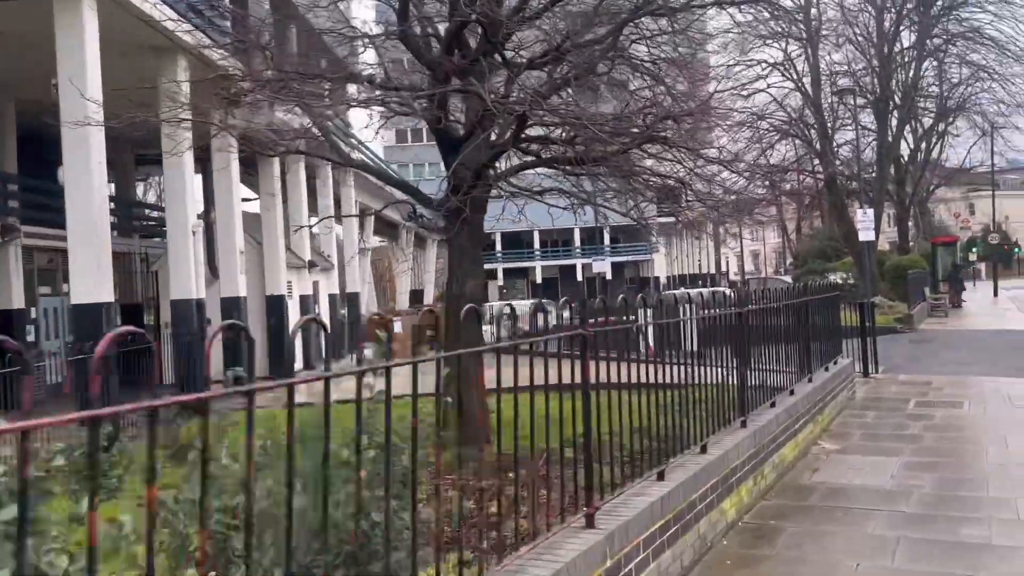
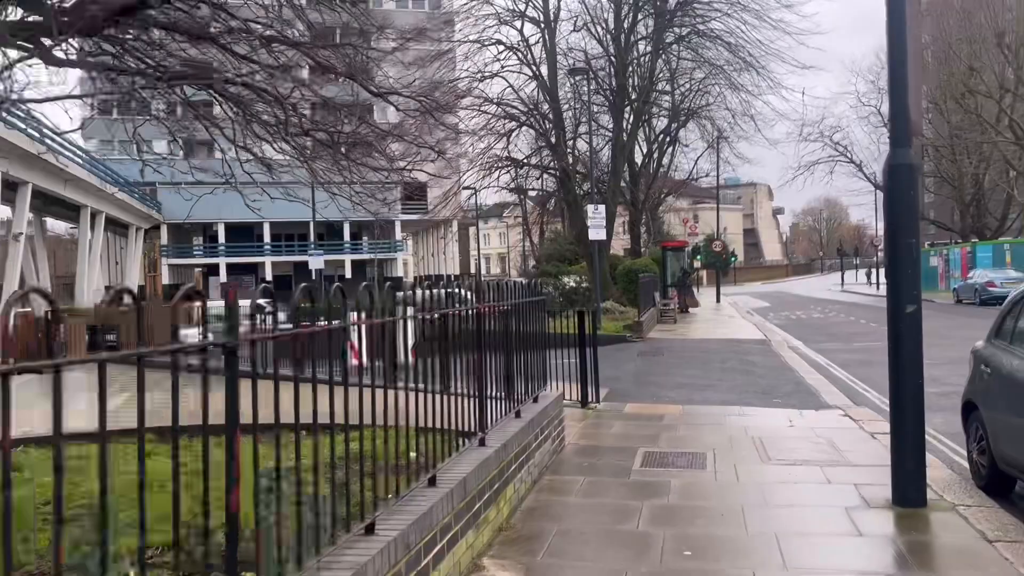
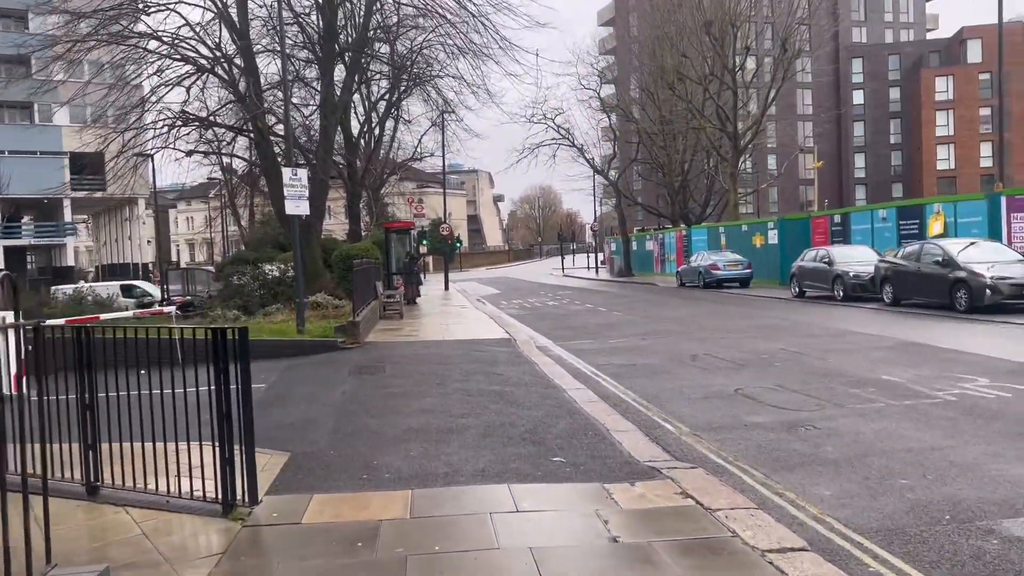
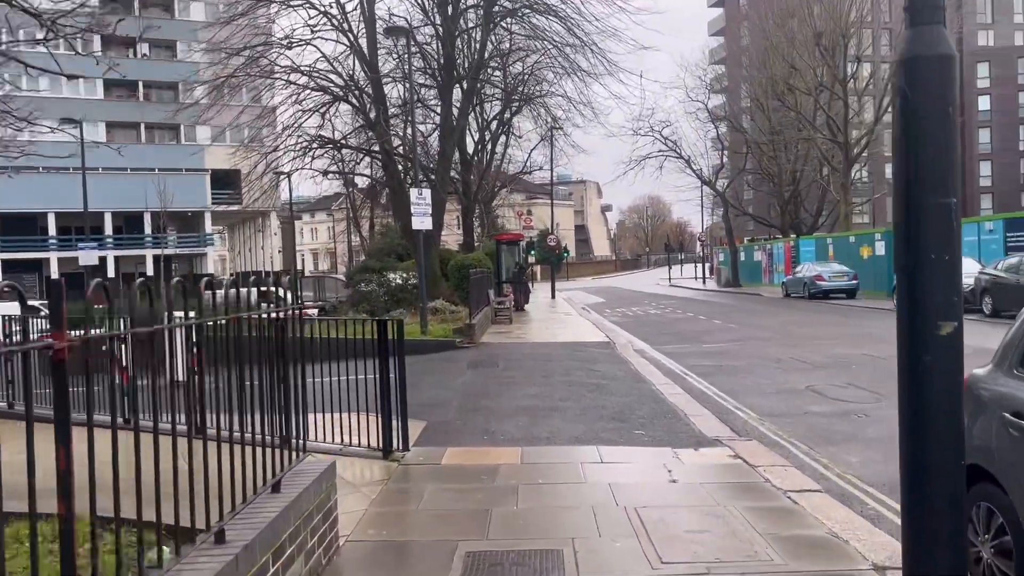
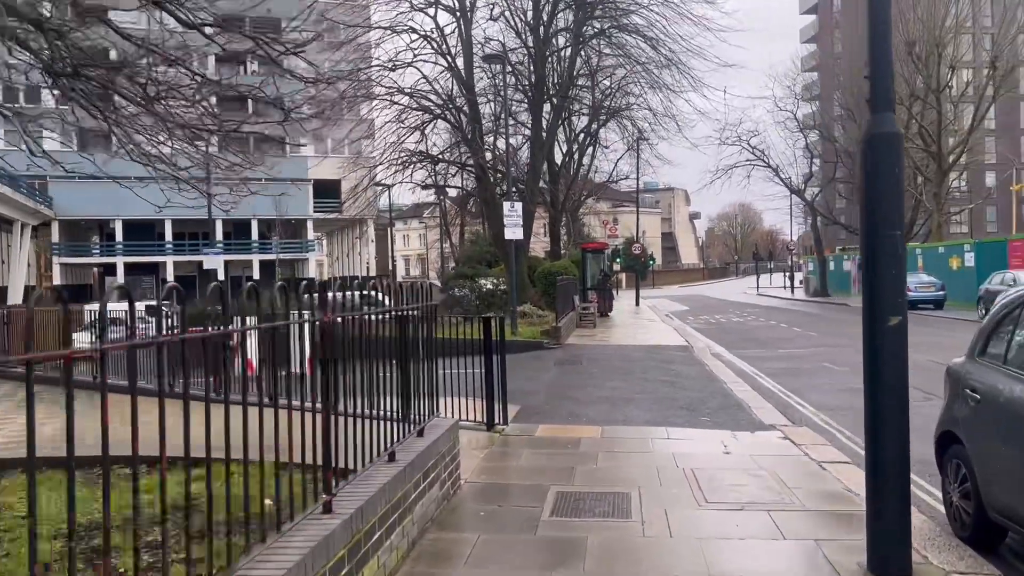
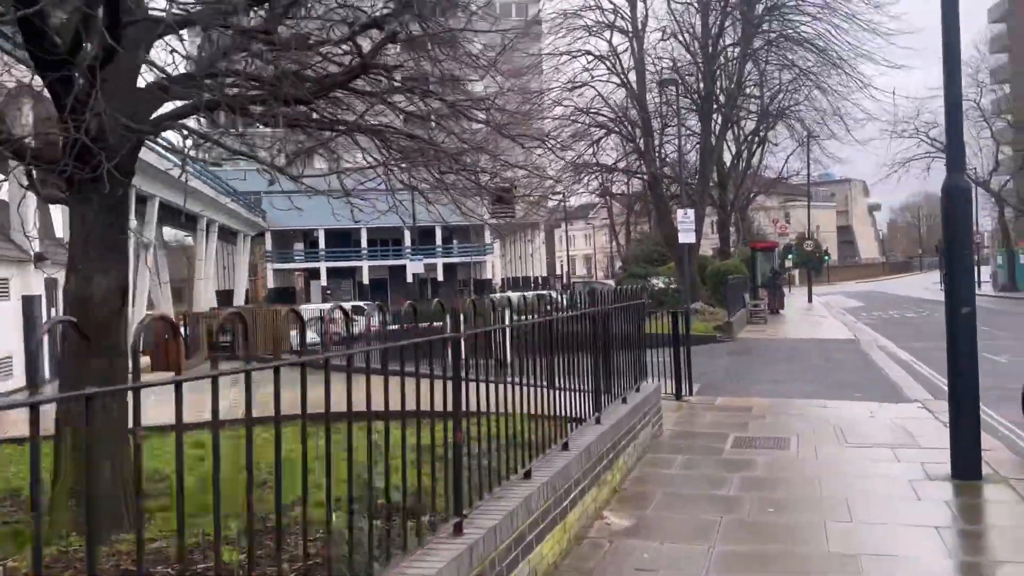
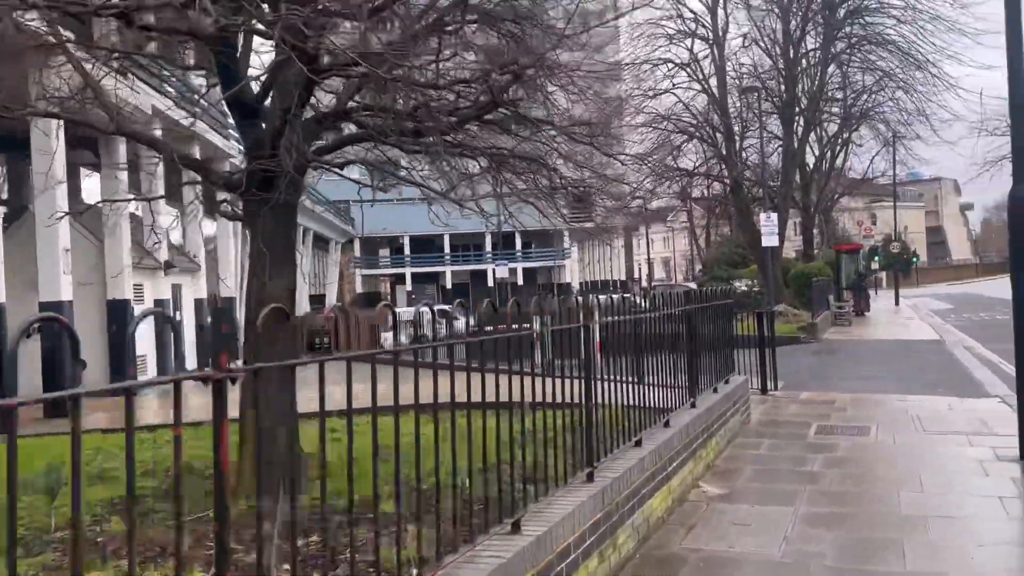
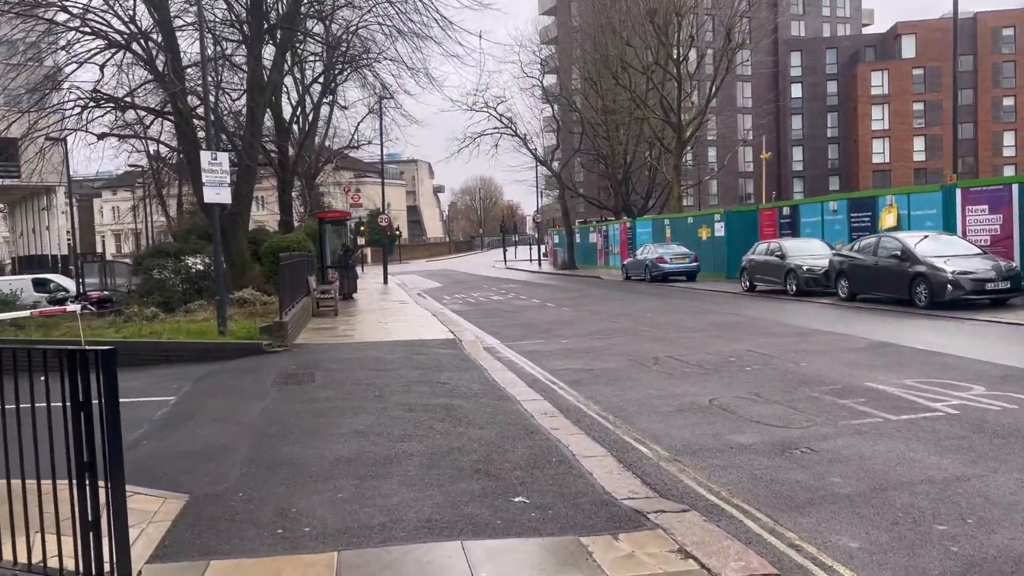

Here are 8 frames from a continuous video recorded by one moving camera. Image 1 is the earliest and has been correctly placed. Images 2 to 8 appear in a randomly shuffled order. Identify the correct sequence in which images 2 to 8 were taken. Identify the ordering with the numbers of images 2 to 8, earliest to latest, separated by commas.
7, 6, 2, 5, 4, 3, 8
